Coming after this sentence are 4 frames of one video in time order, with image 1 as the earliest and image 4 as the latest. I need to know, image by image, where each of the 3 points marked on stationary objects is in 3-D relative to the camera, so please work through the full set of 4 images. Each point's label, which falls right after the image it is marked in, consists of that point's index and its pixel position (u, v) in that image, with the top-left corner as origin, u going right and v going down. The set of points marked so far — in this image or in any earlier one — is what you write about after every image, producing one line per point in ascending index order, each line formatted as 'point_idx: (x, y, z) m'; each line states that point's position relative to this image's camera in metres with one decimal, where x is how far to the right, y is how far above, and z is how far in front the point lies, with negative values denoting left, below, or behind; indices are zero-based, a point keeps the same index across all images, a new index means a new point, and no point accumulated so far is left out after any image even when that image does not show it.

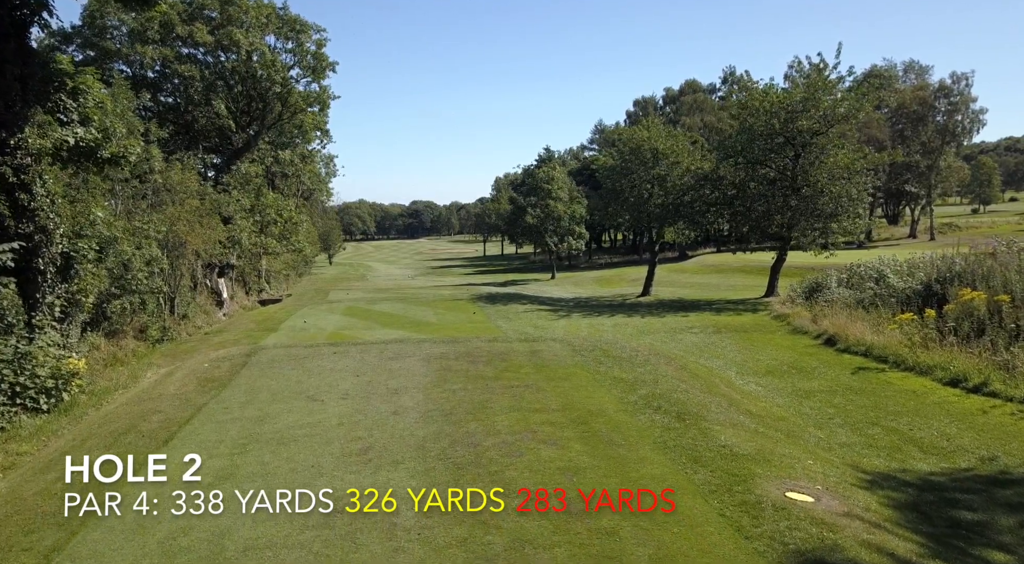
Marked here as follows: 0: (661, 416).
0: (+1.6, -1.4, +7.0) m
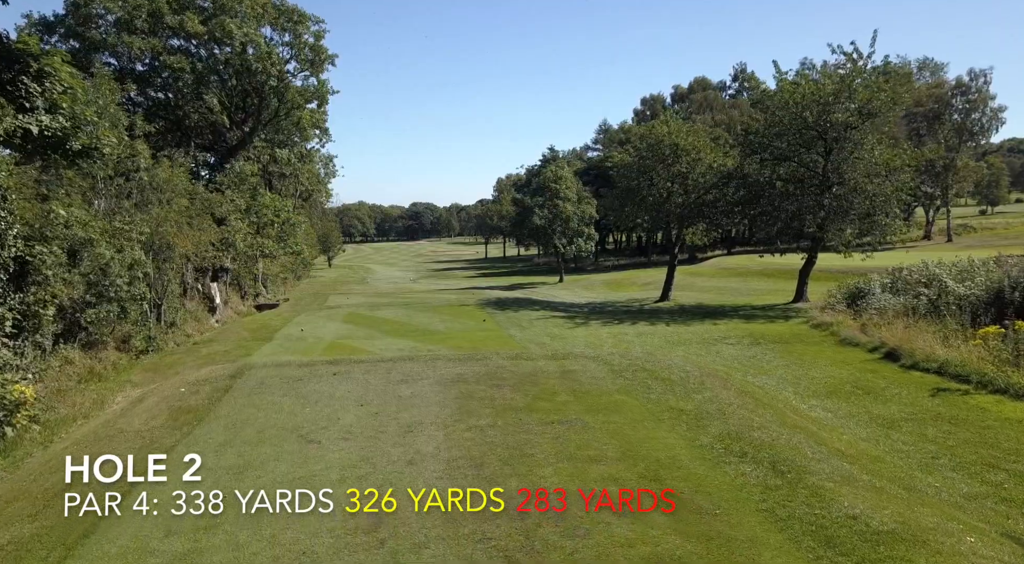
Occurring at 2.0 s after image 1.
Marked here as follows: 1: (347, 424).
0: (+2.0, -1.6, +5.4) m
1: (-1.8, -1.5, +6.9) m
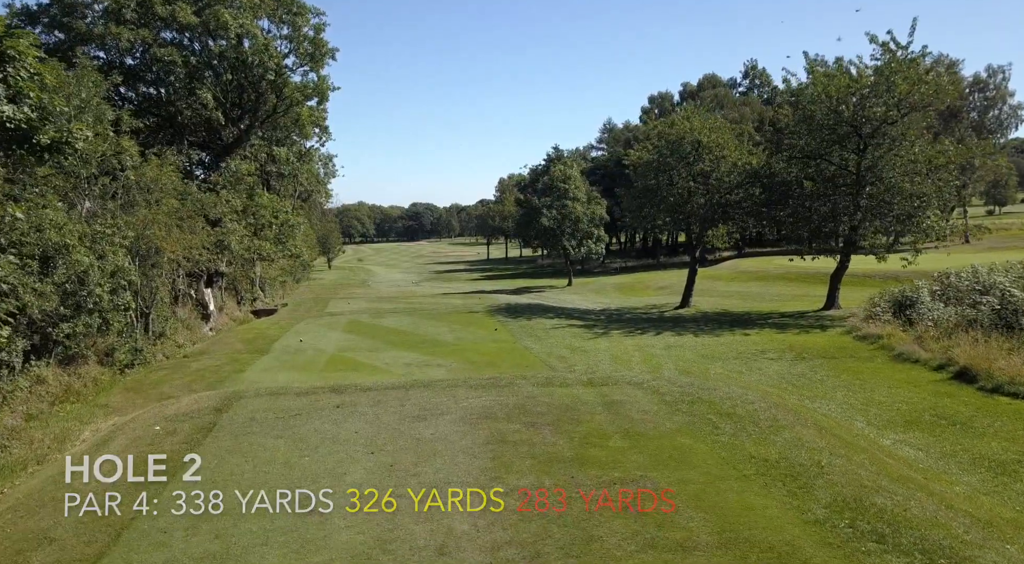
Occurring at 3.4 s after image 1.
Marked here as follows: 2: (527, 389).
0: (+2.4, -1.7, +4.1) m
1: (-1.3, -1.7, +5.6) m
2: (+0.2, -1.4, +8.5) m
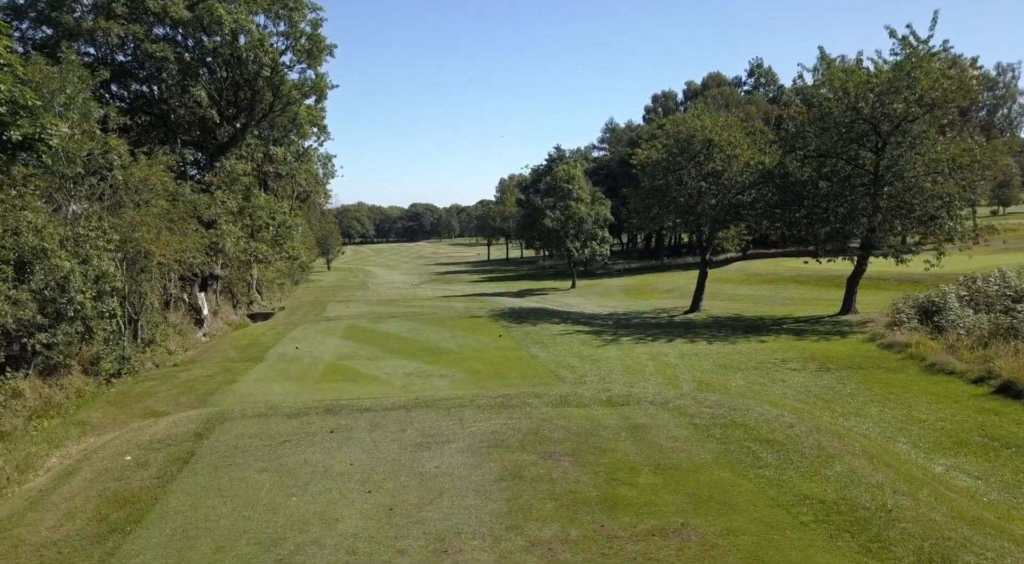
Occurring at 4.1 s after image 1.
0: (+2.6, -1.9, +3.3) m
1: (-1.2, -1.8, +4.8) m
2: (+0.3, -1.5, +7.8) m
